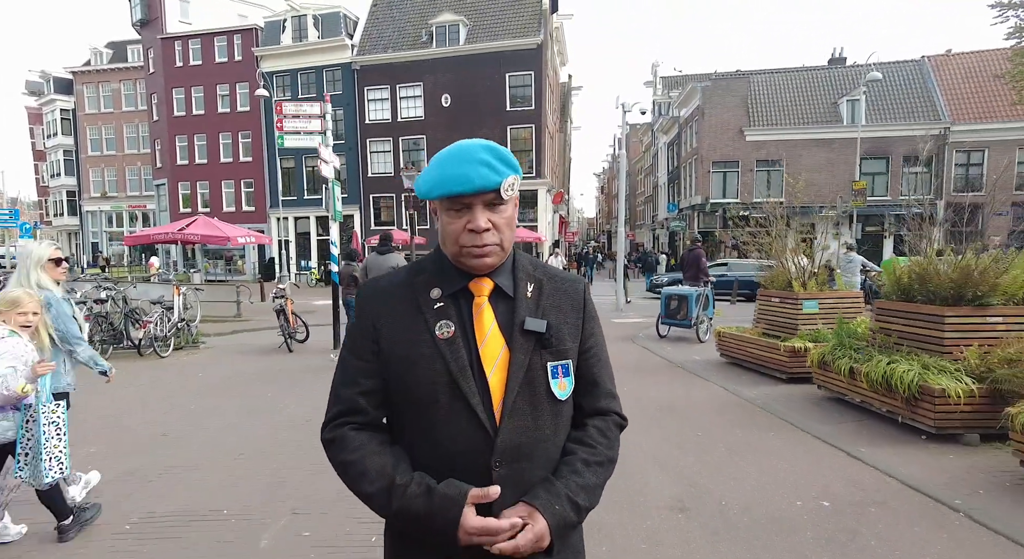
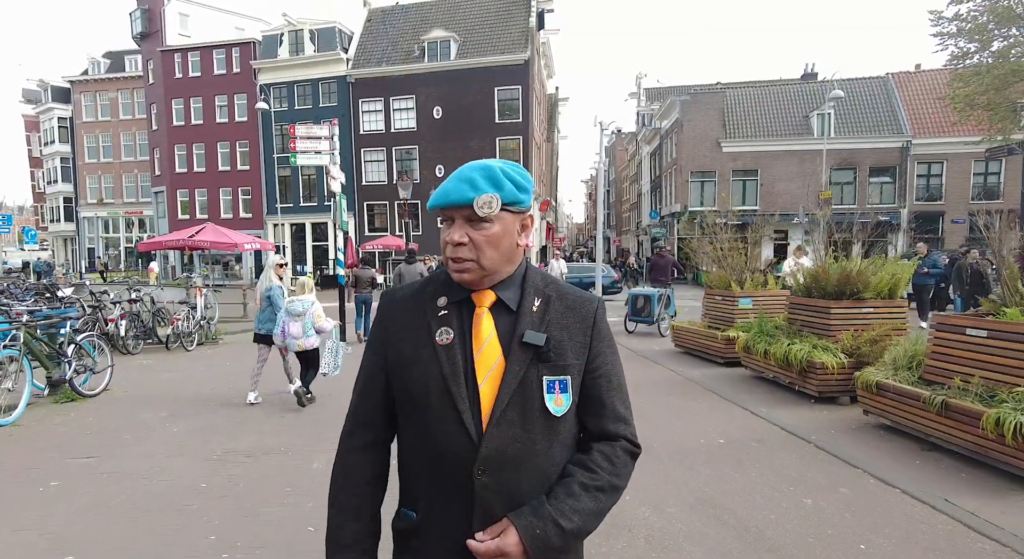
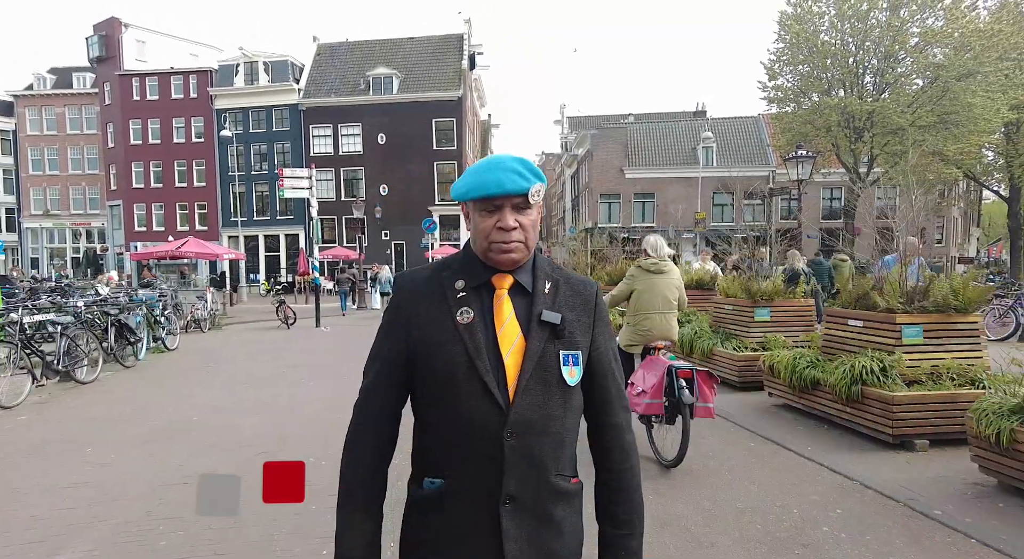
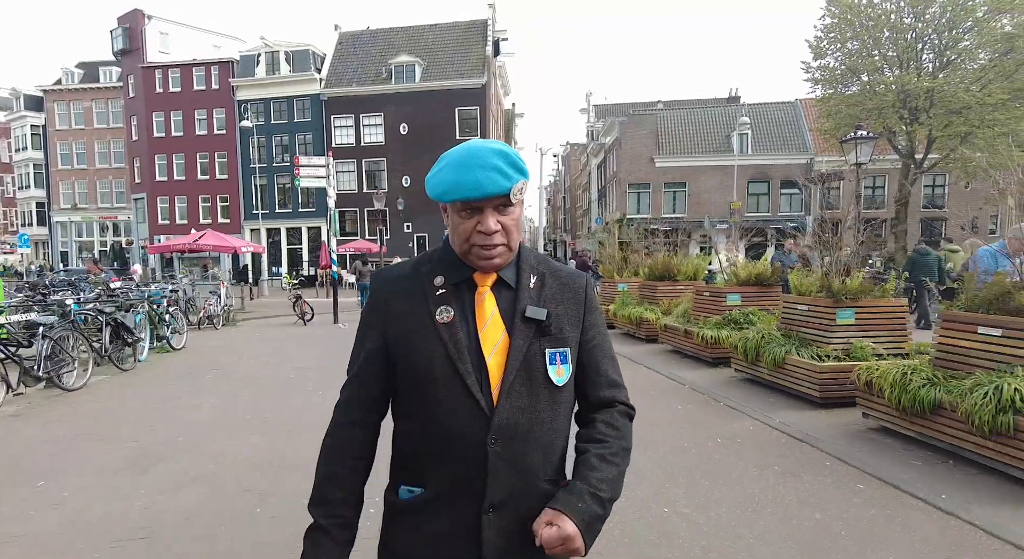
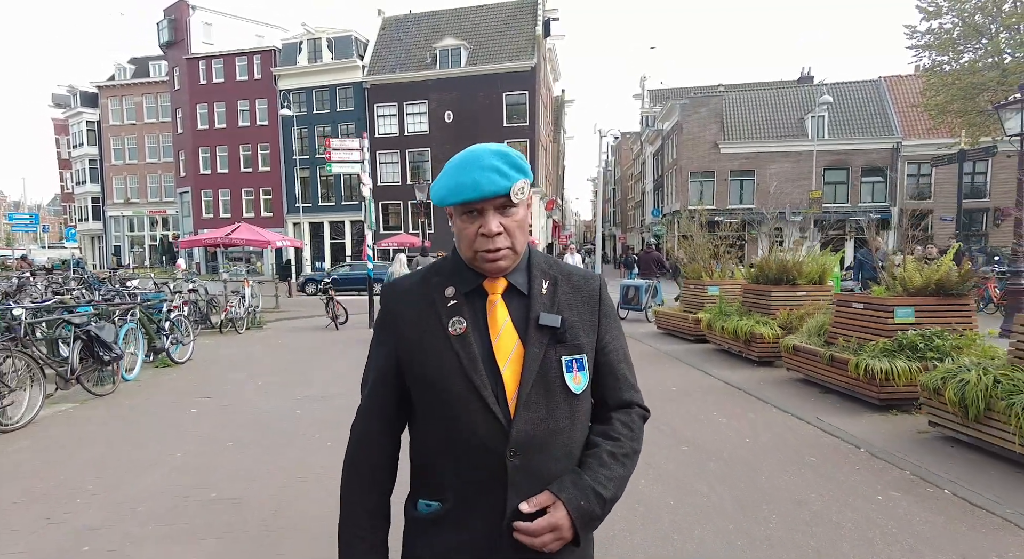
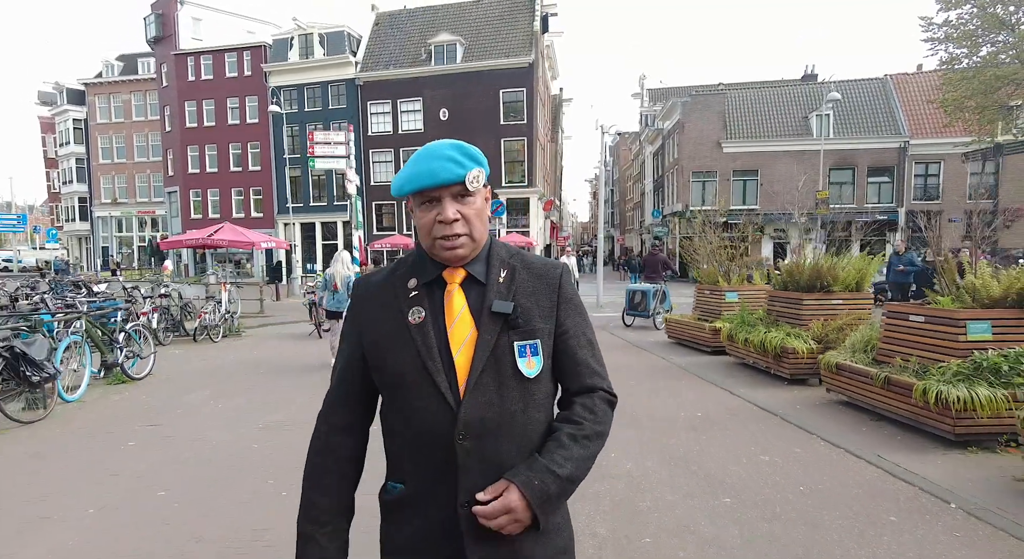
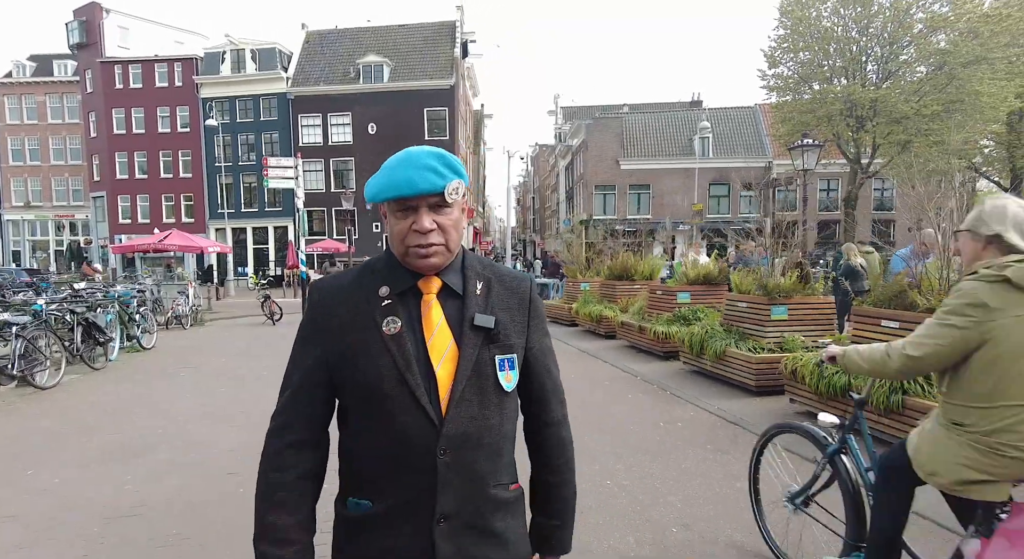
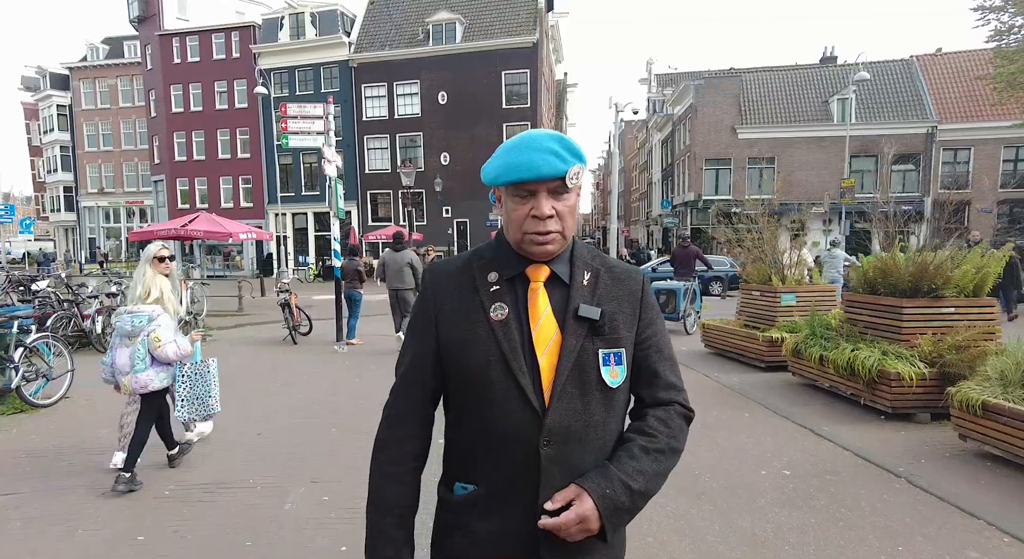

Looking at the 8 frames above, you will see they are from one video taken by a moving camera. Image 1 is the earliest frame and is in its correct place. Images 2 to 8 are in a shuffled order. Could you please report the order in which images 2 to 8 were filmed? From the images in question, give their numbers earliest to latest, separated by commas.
8, 2, 6, 5, 4, 7, 3
